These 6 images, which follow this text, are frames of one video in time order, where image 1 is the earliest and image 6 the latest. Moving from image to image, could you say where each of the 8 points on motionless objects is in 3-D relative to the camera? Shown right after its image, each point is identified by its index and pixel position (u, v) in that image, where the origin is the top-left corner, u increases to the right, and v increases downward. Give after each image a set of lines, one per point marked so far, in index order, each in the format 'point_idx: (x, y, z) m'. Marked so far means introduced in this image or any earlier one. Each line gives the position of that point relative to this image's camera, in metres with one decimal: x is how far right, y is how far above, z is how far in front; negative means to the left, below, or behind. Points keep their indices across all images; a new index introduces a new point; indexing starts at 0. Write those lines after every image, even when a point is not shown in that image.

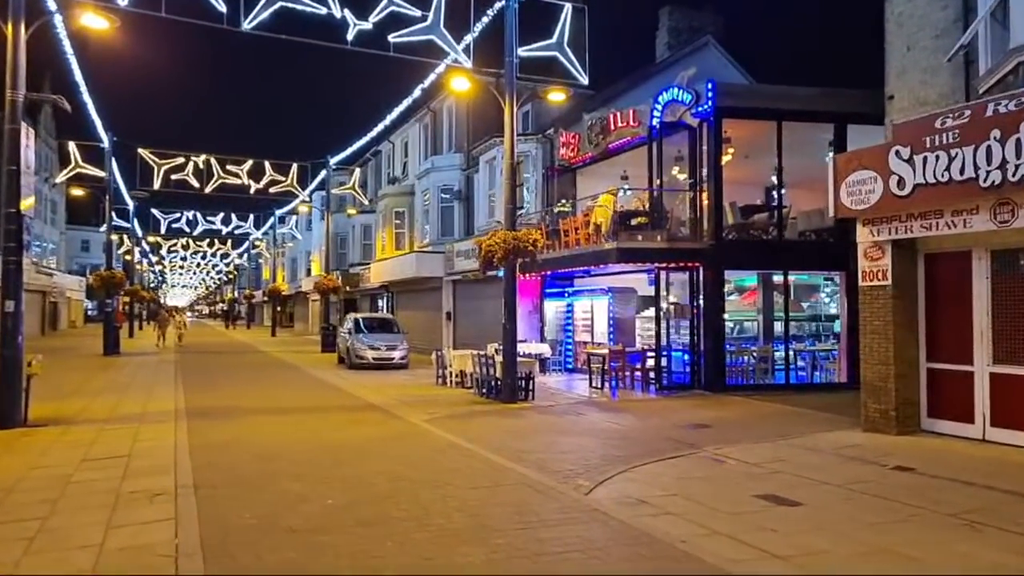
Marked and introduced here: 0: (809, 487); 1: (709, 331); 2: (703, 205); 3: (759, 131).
0: (+3.6, -2.4, +9.1) m
1: (+4.9, -1.1, +18.9) m
2: (+4.9, +2.1, +19.2) m
3: (+6.4, +4.0, +19.3) m
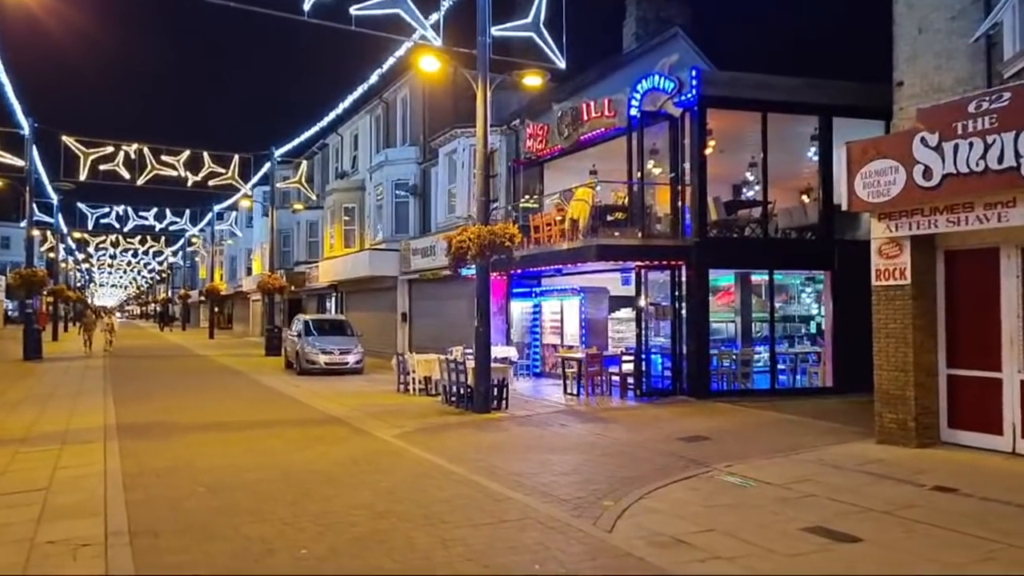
0: (+3.7, -2.4, +8.0) m
1: (+4.3, -1.0, +17.8) m
2: (+4.2, +2.1, +18.1) m
3: (+5.6, +4.0, +18.3) m
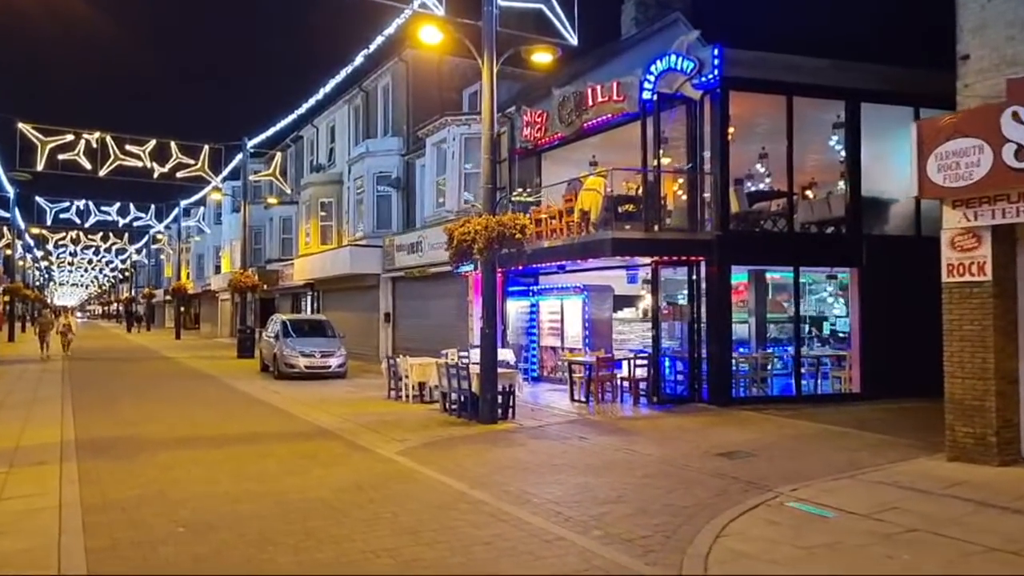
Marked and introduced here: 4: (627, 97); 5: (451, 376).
0: (+4.2, -2.4, +6.6) m
1: (+4.4, -1.0, +16.4) m
2: (+4.3, +2.2, +16.7) m
3: (+5.7, +4.1, +17.0) m
4: (+2.8, +4.6, +18.2) m
5: (-1.3, -1.9, +15.8) m
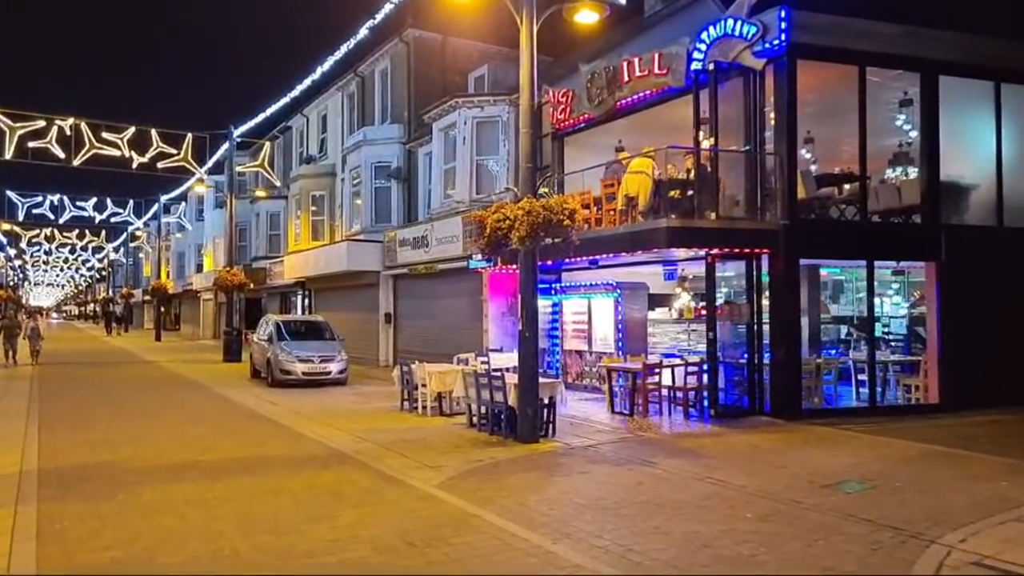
0: (+5.1, -2.3, +4.6) m
1: (+5.1, -0.9, +14.4) m
2: (+5.0, +2.2, +14.7) m
3: (+6.4, +4.1, +15.0) m
4: (+3.4, +4.7, +16.2) m
5: (-0.6, -1.8, +13.6) m
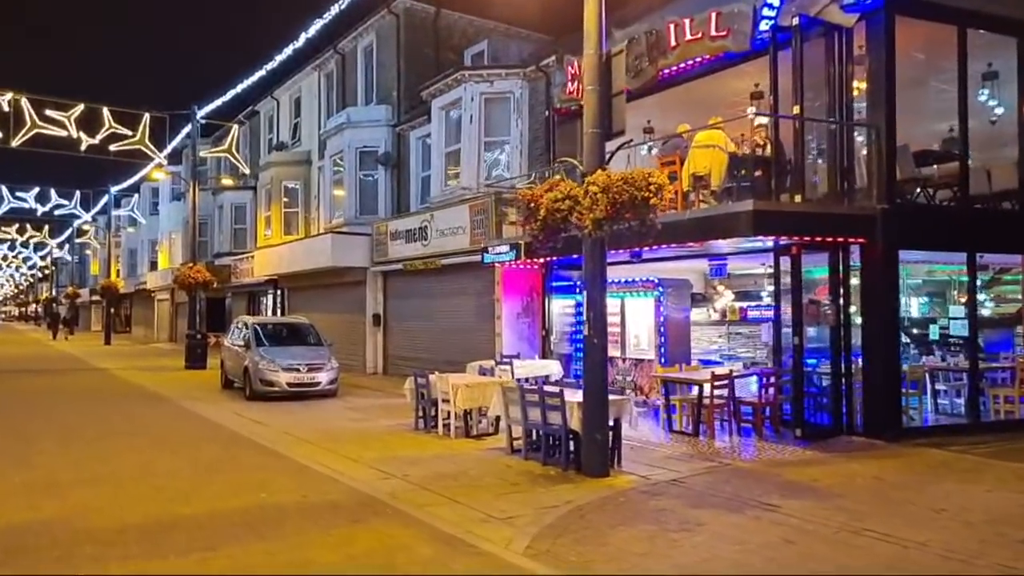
0: (+6.4, -2.3, +2.4) m
1: (+5.8, -0.9, +12.3) m
2: (+5.7, +2.3, +12.5) m
3: (+7.1, +4.2, +12.9) m
4: (+4.1, +4.8, +13.9) m
5: (+0.2, -1.7, +11.1) m
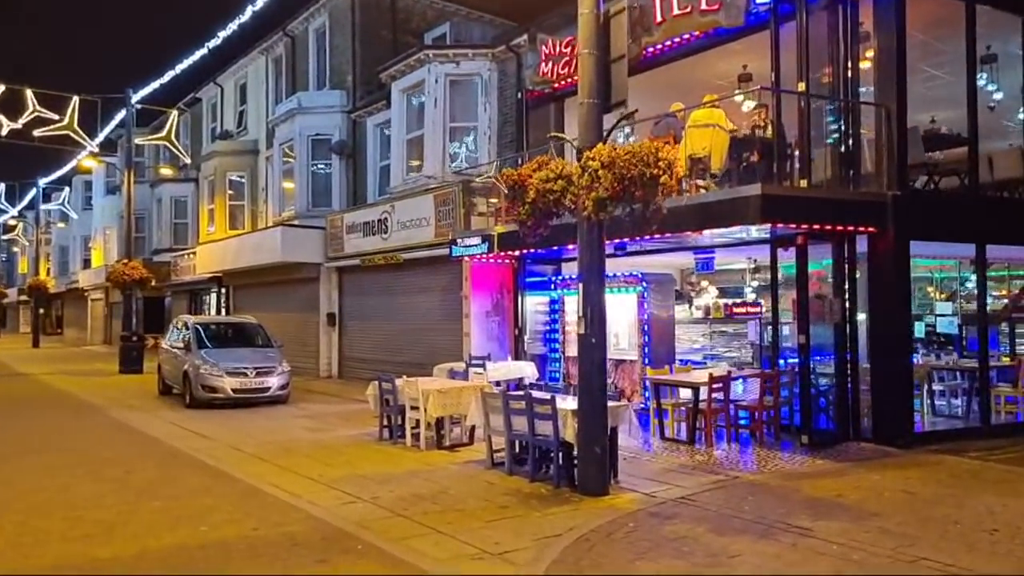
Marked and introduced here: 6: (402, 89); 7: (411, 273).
0: (+6.7, -2.2, +1.6) m
1: (+5.5, -0.8, +11.3) m
2: (+5.3, +2.4, +11.6) m
3: (+6.8, +4.3, +12.1) m
4: (+3.7, +4.8, +12.9) m
5: (0.0, -1.6, +9.8) m
6: (-2.9, +5.2, +19.6) m
7: (-2.5, +0.4, +18.9) m
